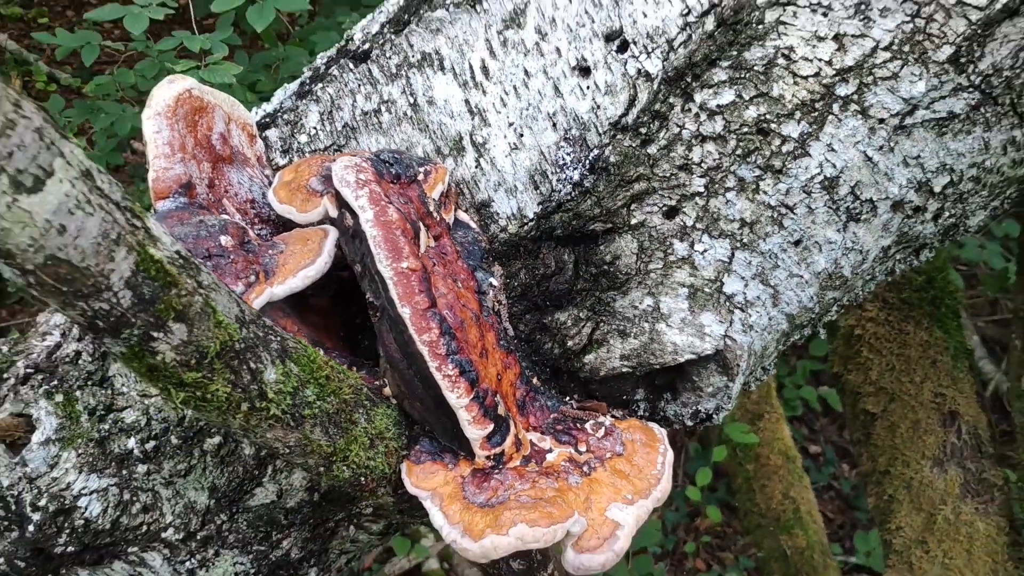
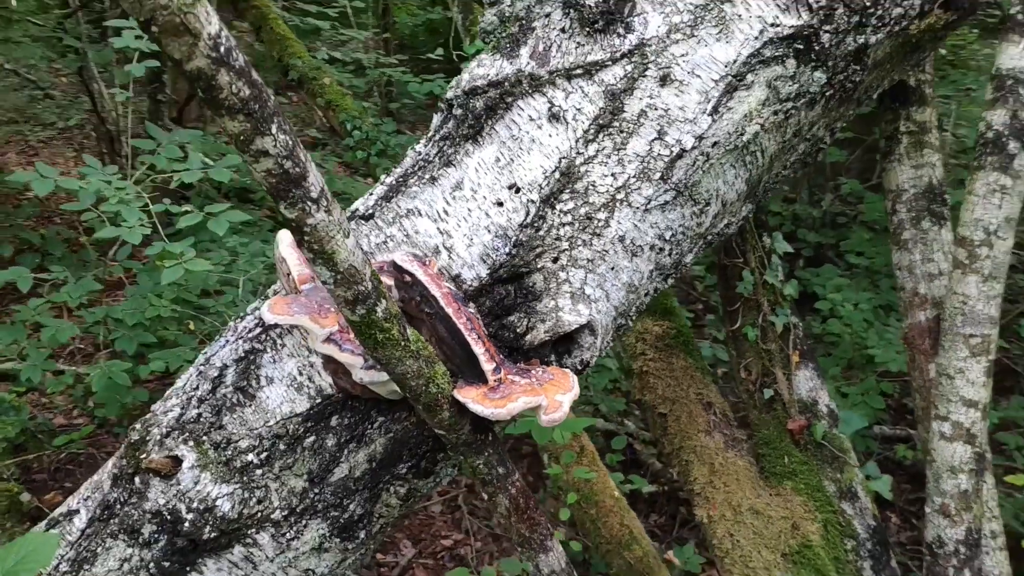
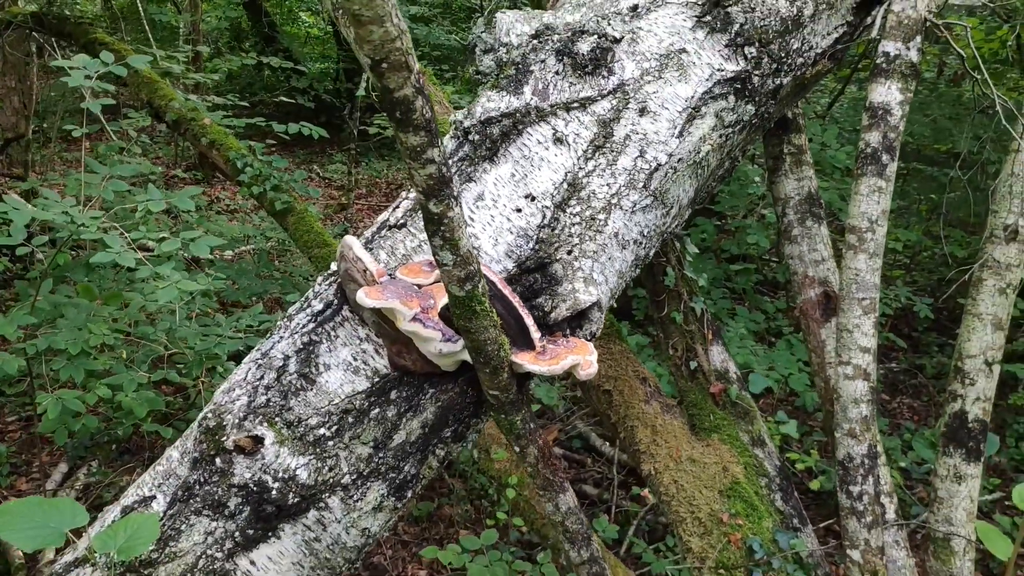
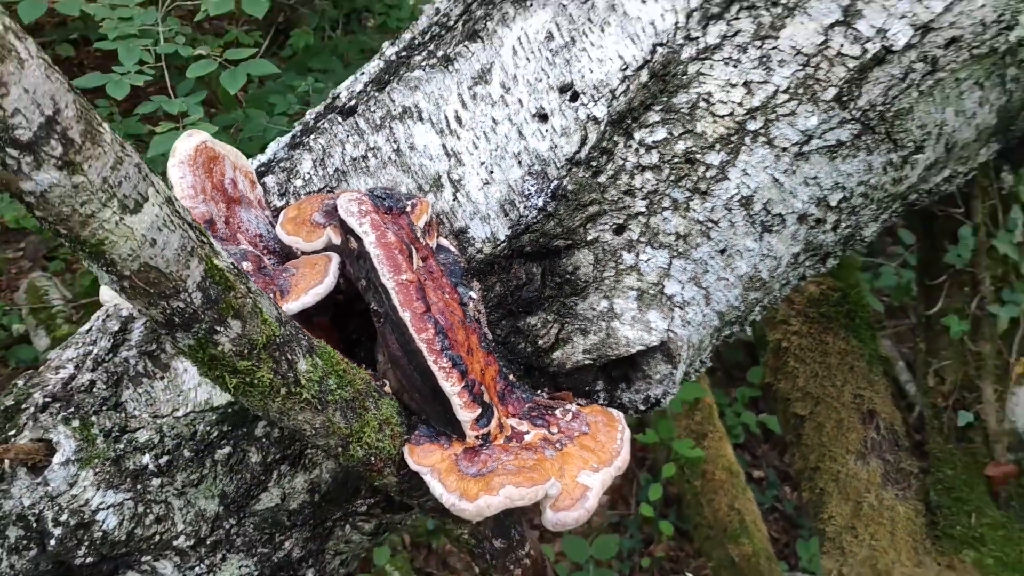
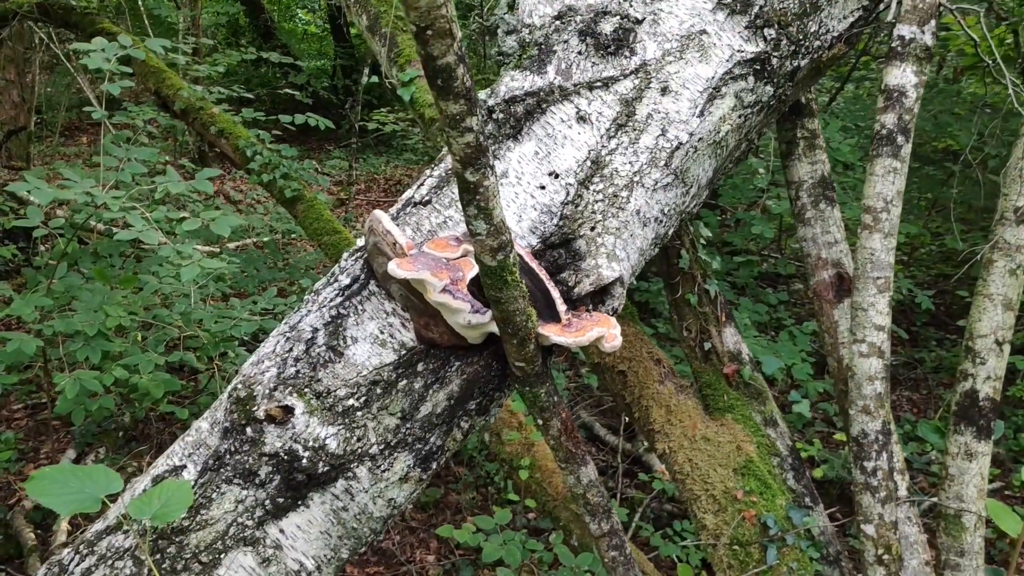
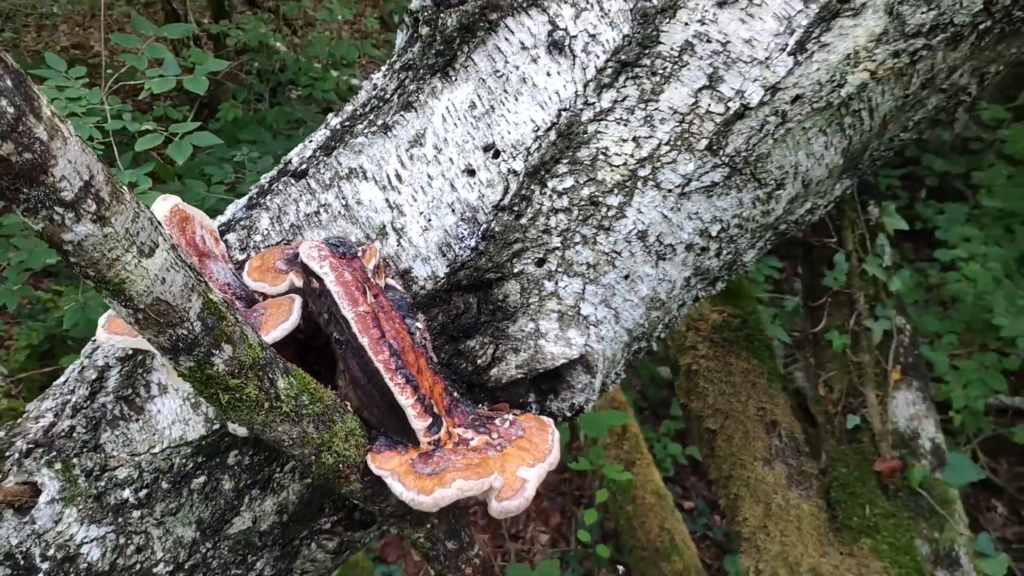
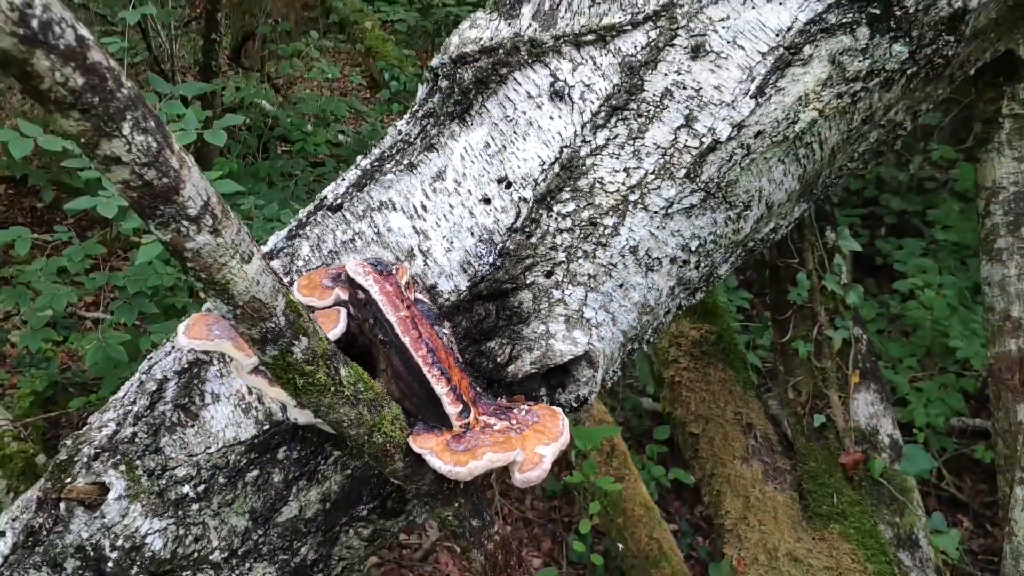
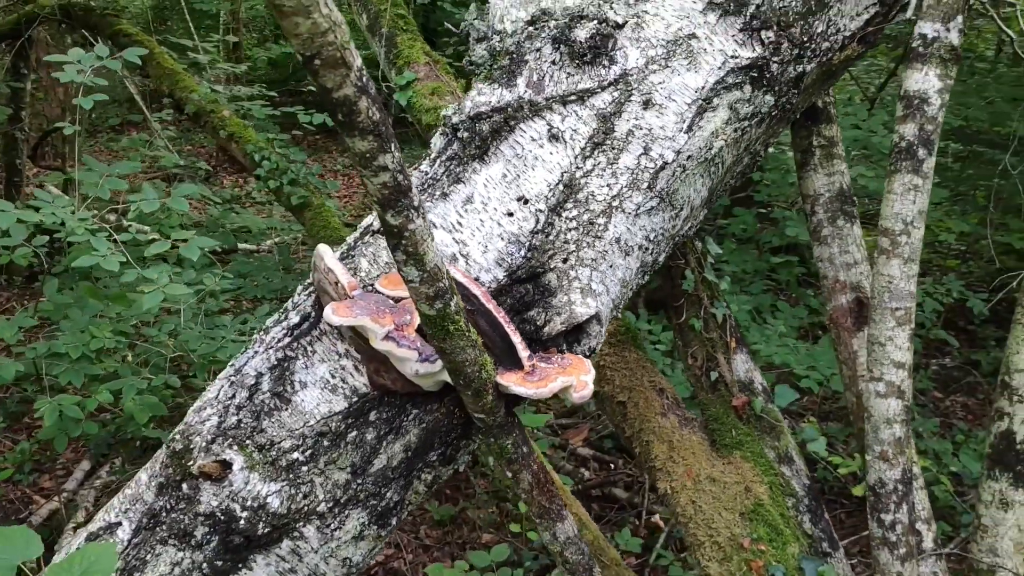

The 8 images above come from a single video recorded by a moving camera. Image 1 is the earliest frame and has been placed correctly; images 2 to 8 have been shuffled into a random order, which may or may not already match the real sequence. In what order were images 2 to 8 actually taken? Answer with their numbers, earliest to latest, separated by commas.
4, 6, 7, 2, 8, 3, 5
